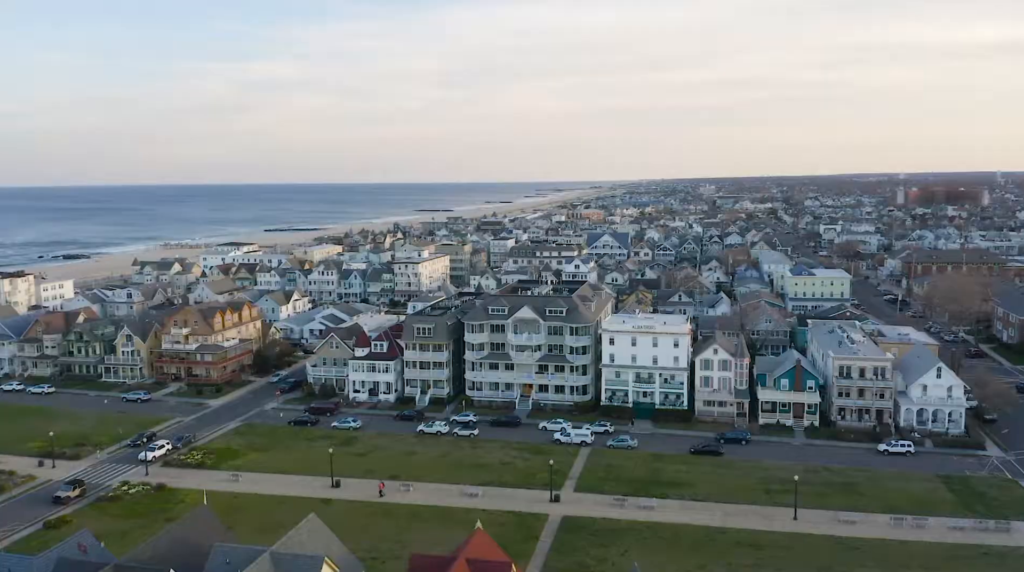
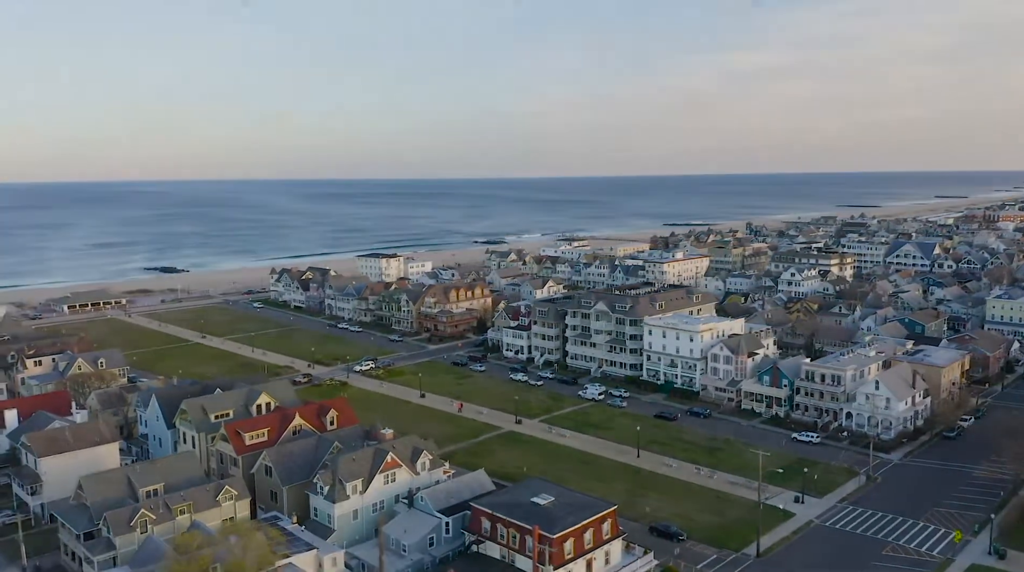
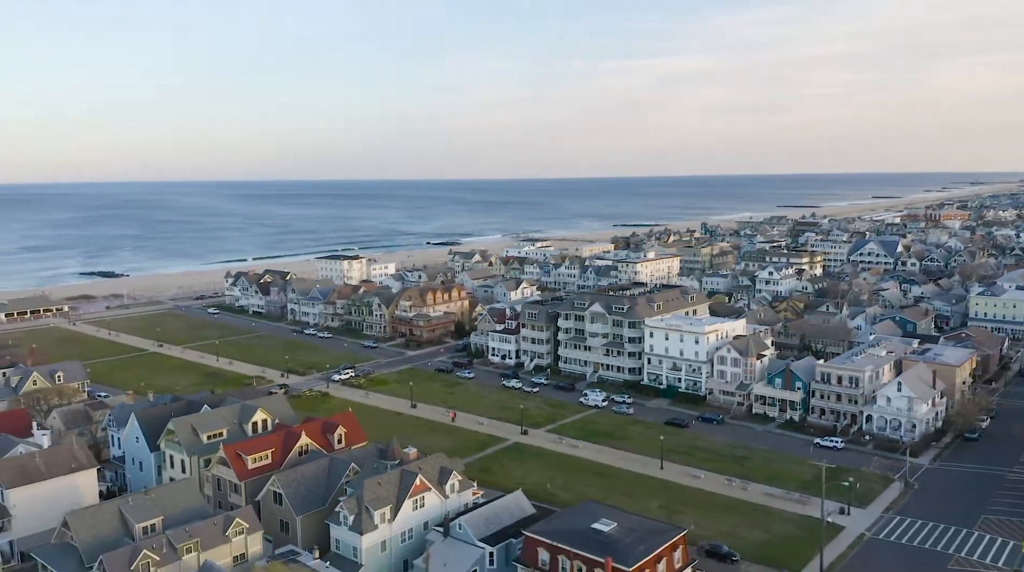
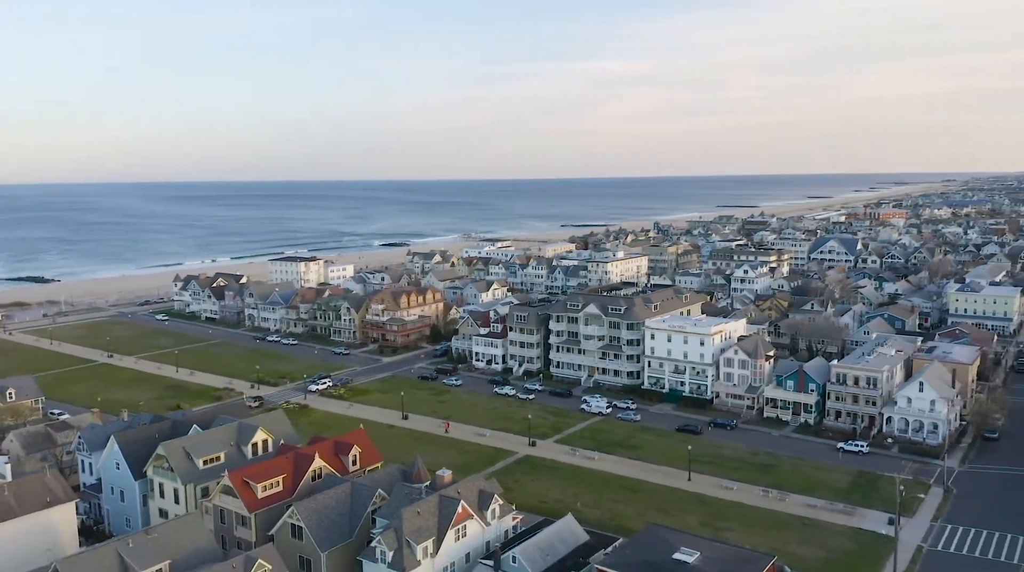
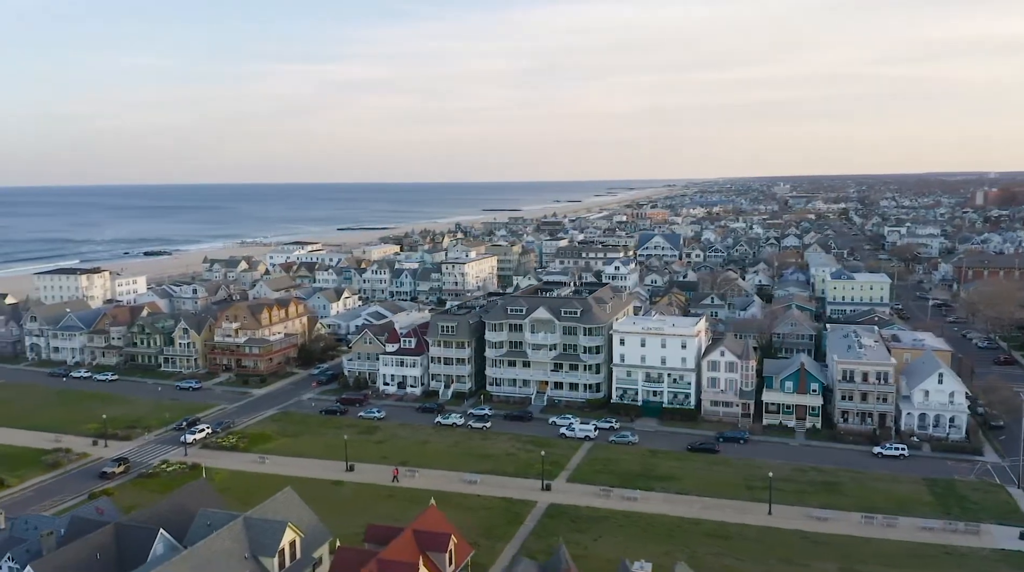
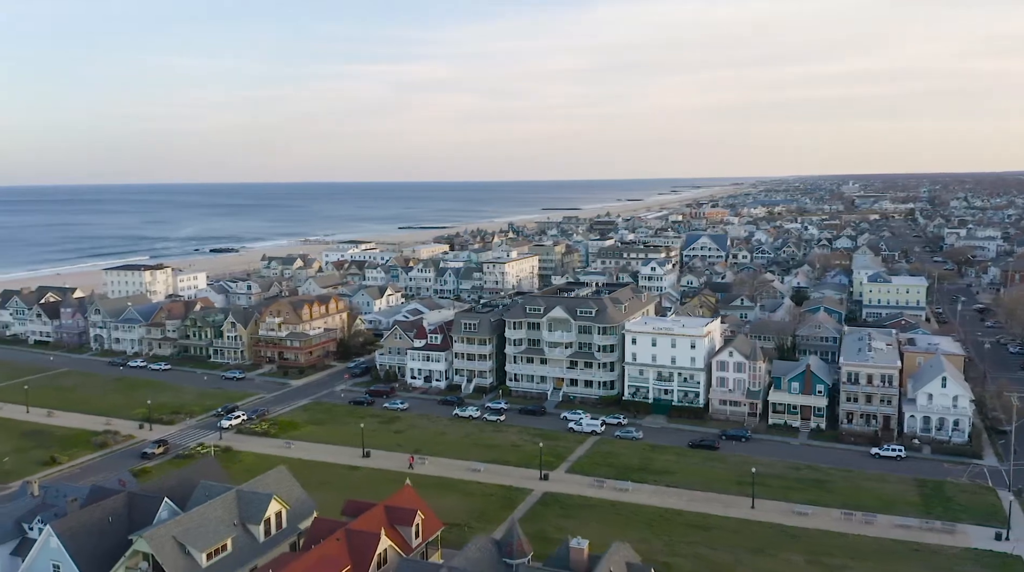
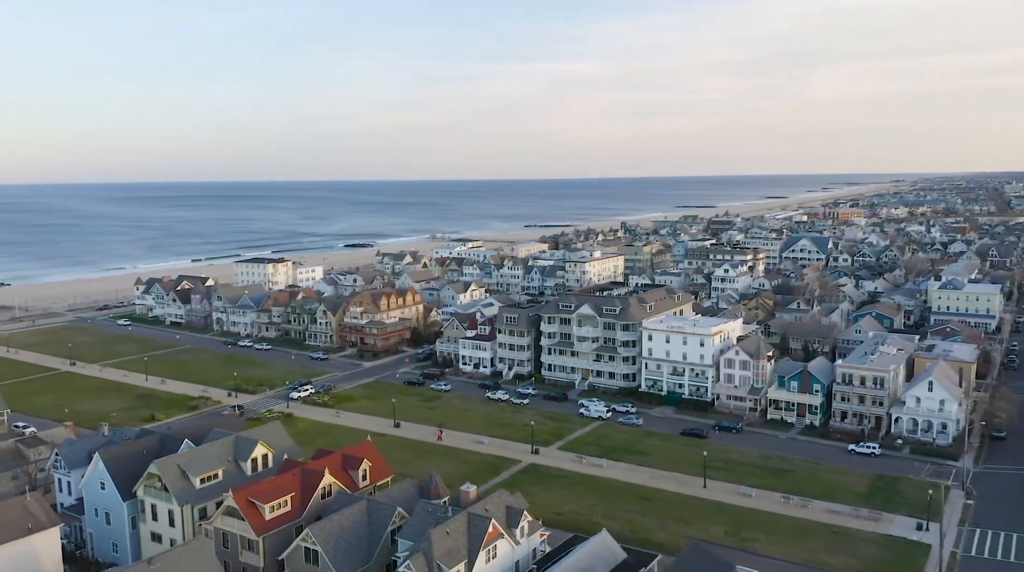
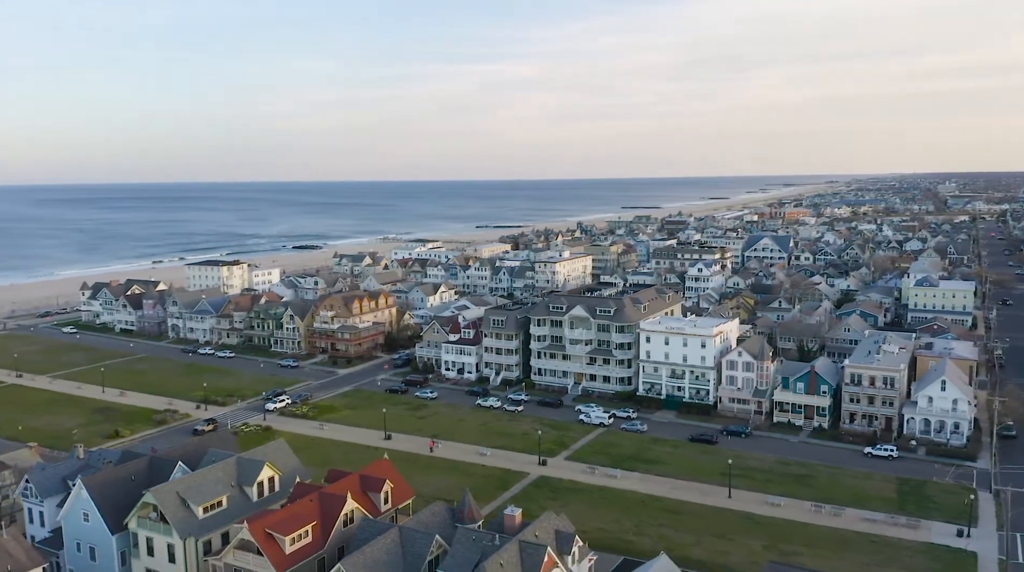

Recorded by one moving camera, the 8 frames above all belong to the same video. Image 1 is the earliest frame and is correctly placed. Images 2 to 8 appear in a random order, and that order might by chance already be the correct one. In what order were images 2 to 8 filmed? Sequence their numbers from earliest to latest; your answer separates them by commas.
5, 6, 8, 7, 4, 3, 2
